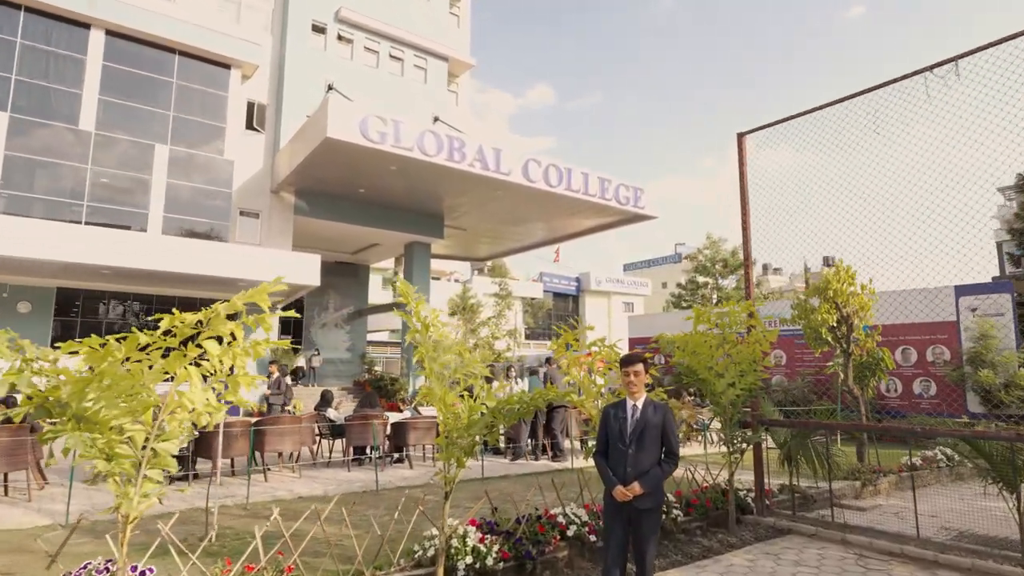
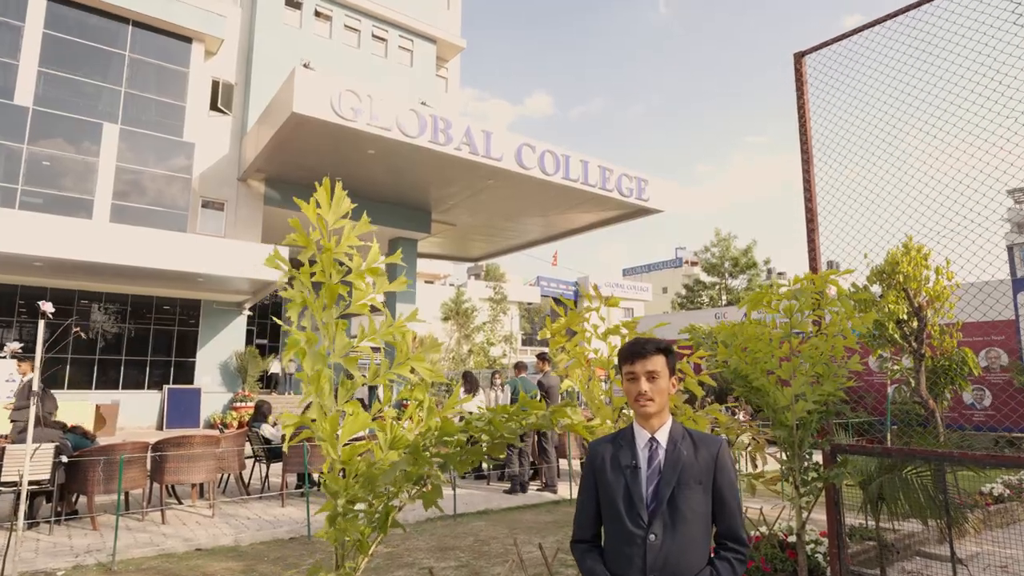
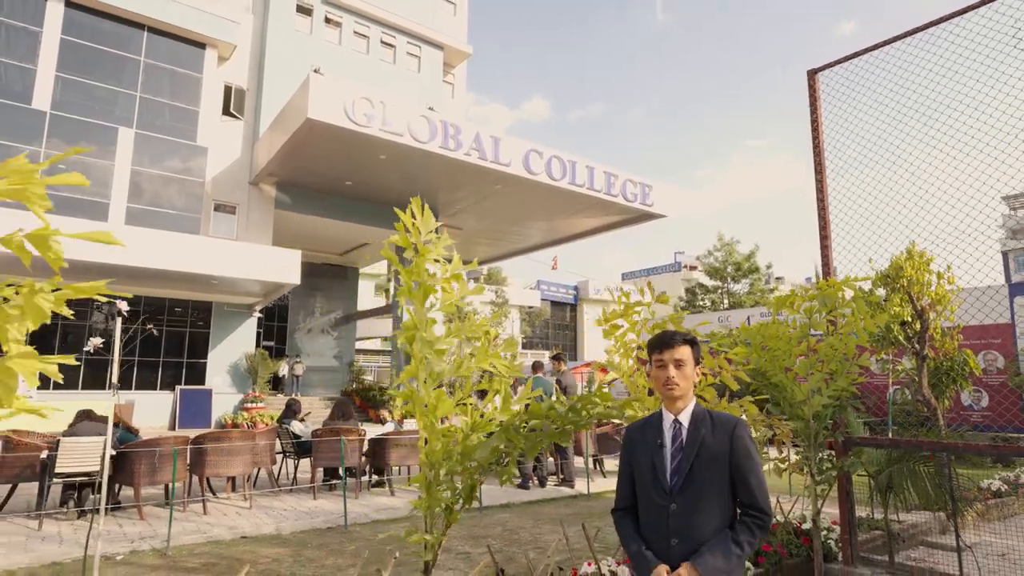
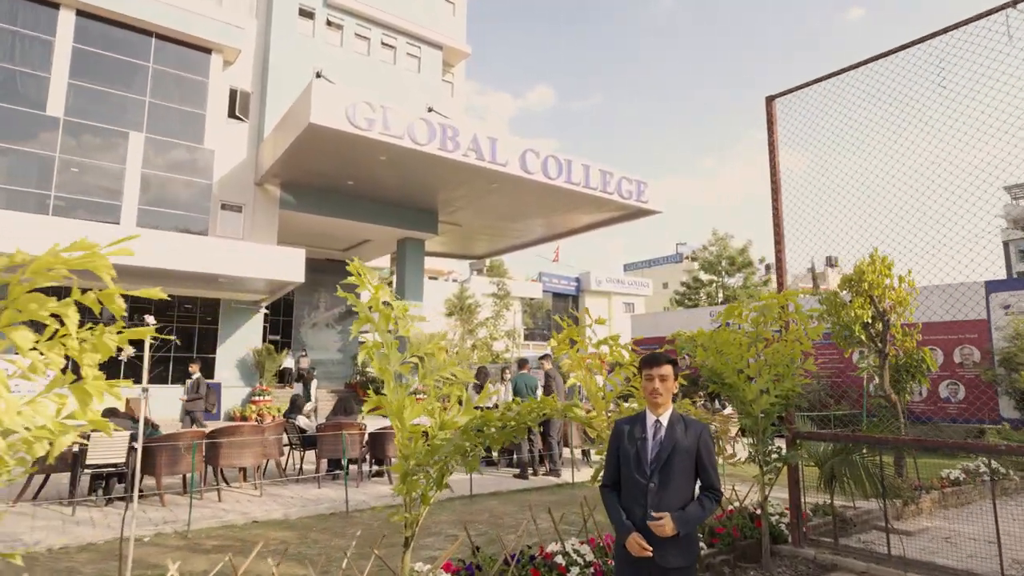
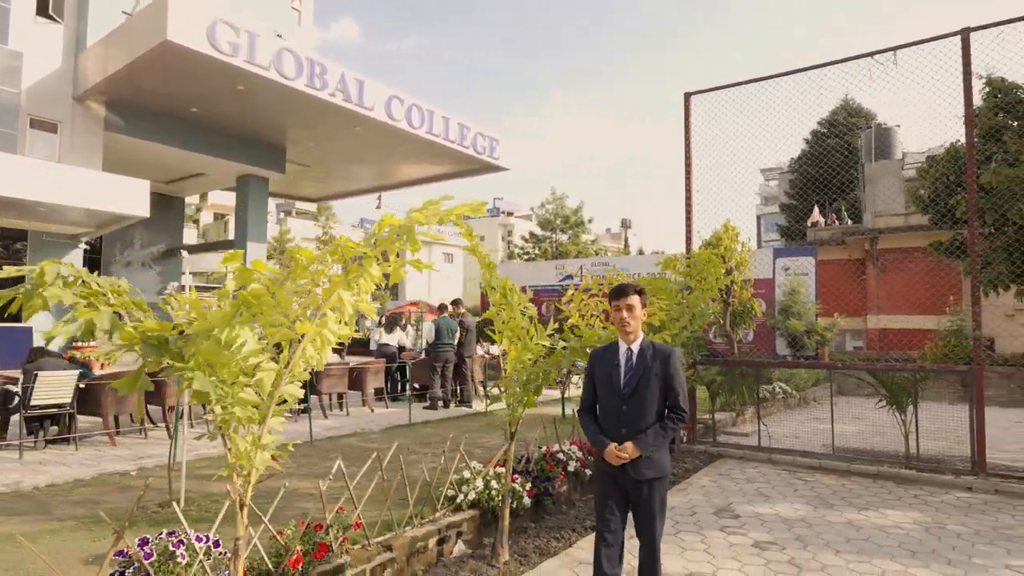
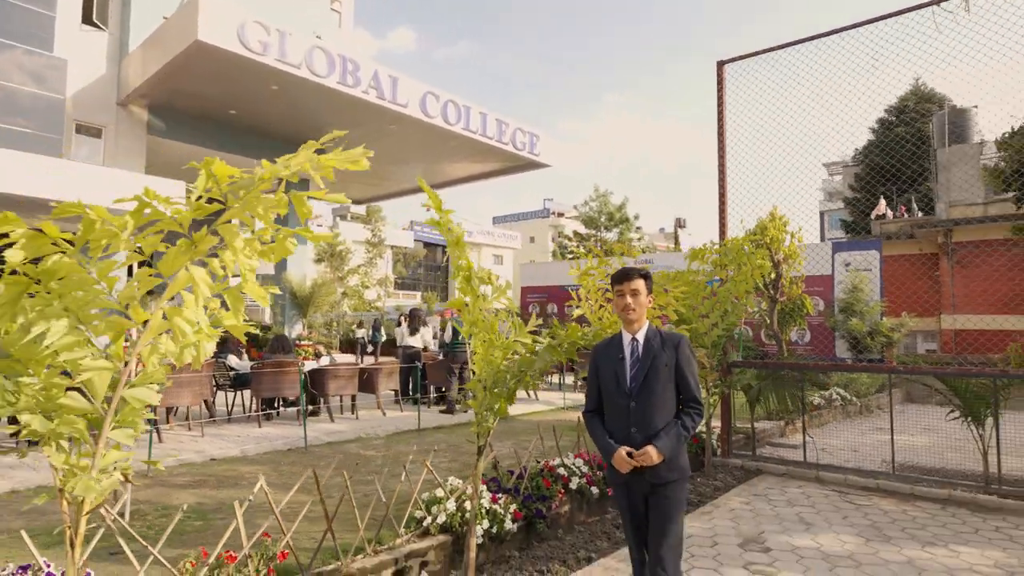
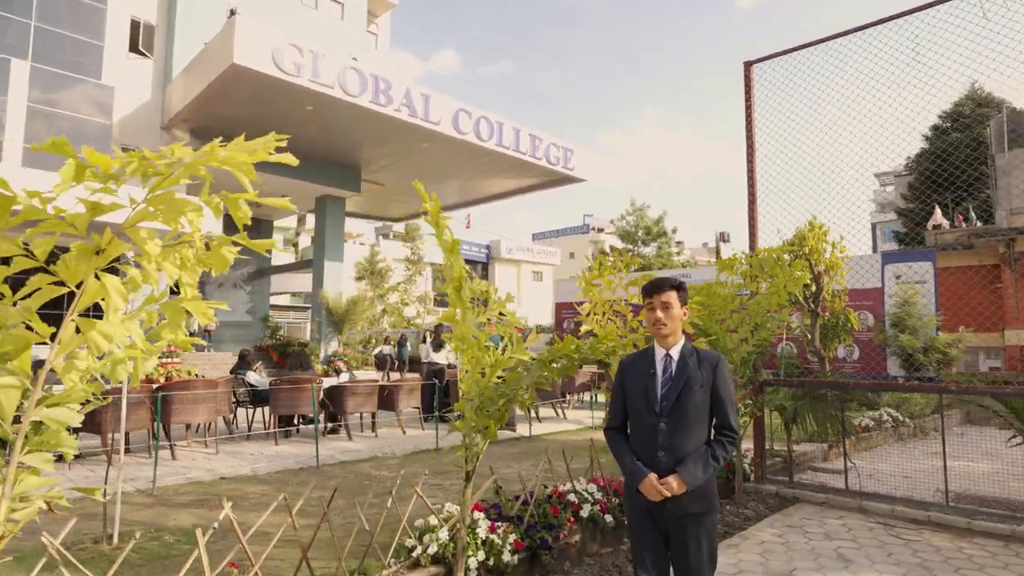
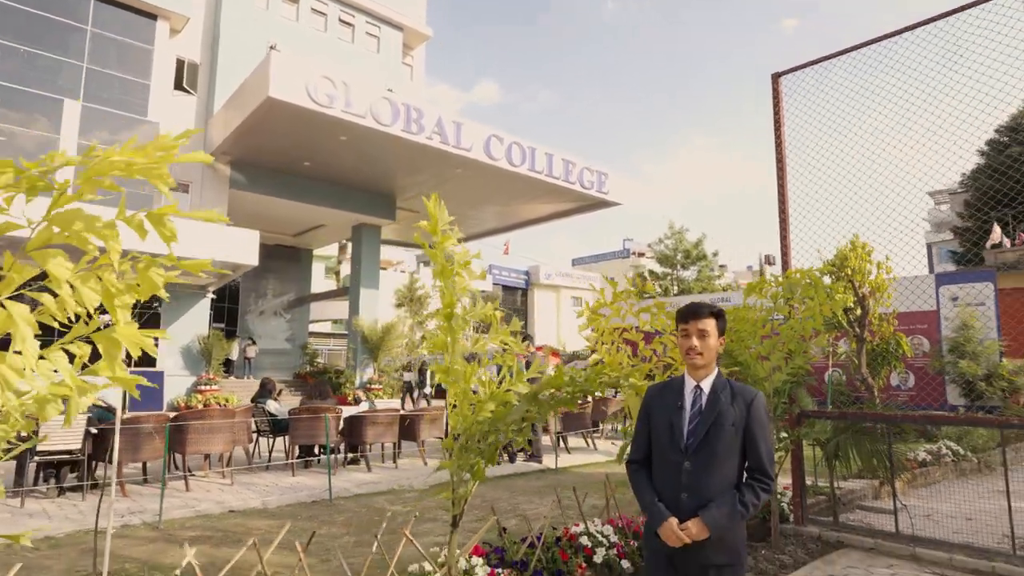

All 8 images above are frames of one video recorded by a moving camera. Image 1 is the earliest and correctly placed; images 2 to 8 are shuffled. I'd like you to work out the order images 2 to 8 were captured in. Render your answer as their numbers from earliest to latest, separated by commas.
4, 2, 3, 8, 7, 6, 5
